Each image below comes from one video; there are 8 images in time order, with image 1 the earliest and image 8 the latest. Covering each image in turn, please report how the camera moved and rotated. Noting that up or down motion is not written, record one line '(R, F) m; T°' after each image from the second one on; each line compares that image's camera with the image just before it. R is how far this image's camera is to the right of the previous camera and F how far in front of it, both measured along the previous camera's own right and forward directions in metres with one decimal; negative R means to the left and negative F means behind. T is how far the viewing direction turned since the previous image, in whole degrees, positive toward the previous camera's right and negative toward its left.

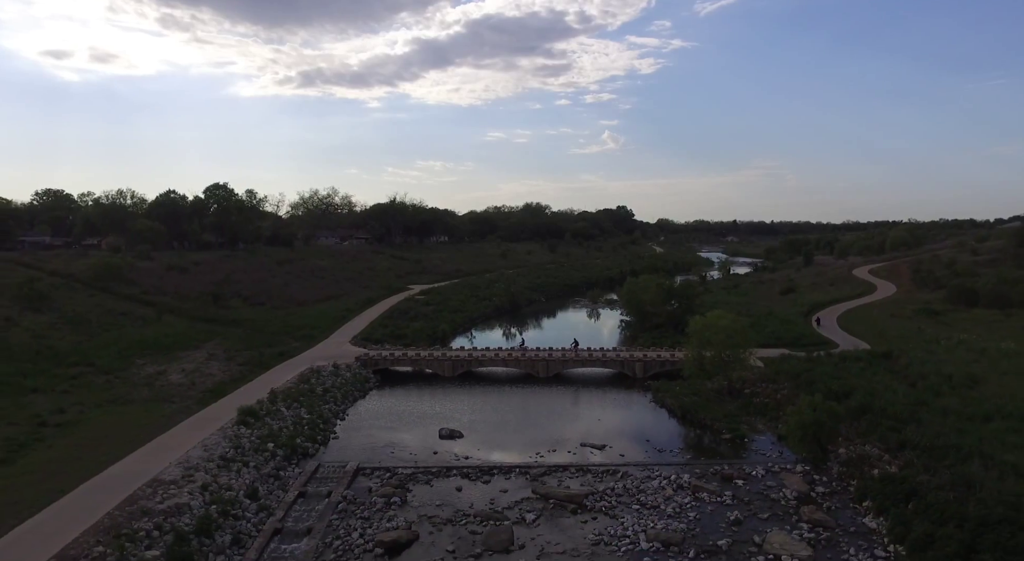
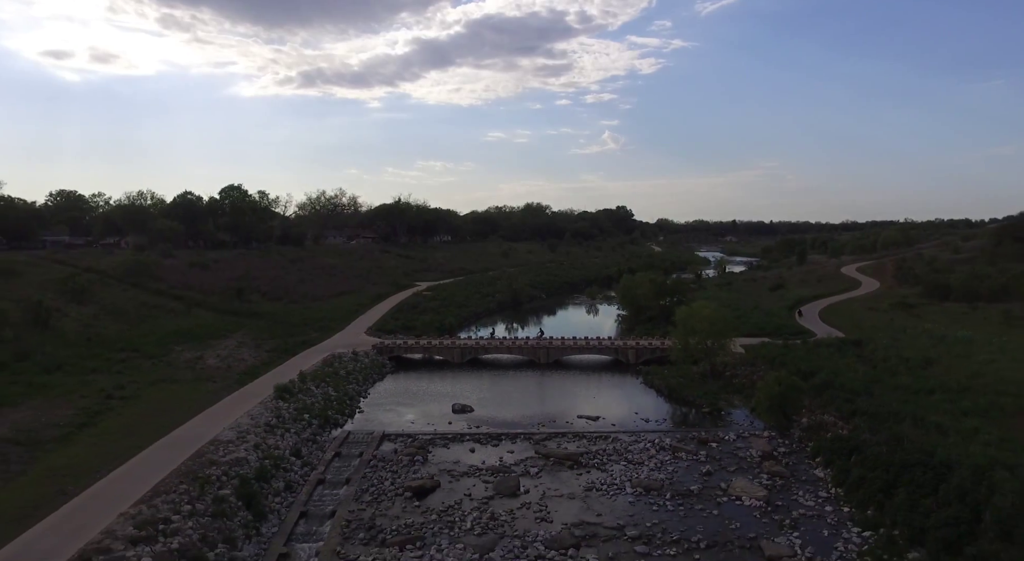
(-0.2, -3.2) m; 0°
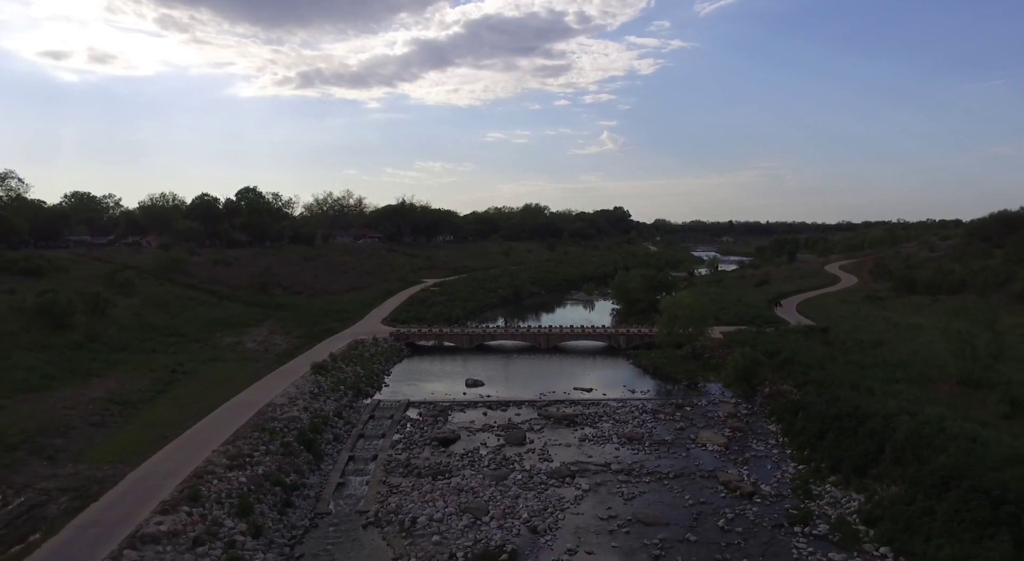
(-0.3, -4.3) m; 0°
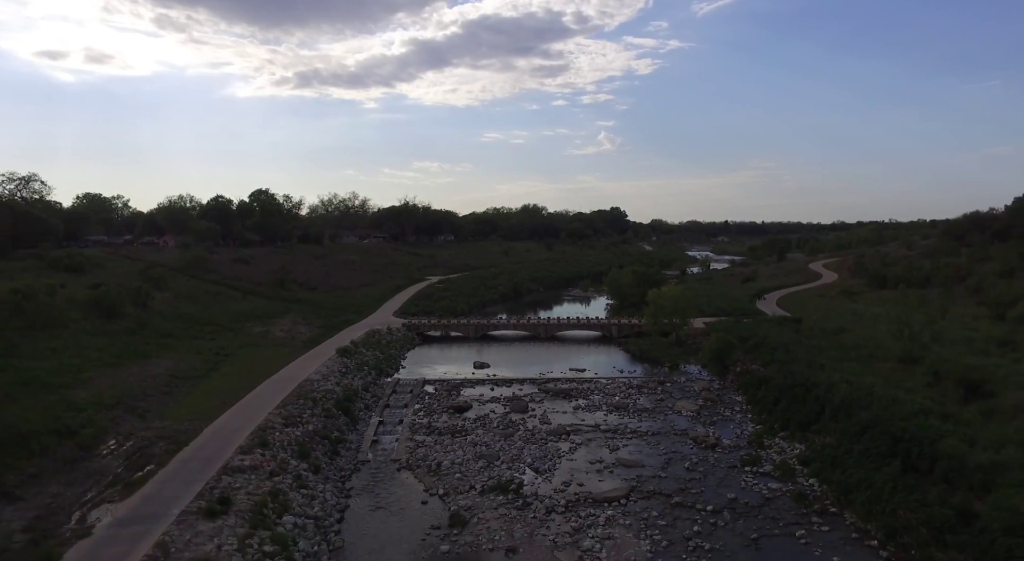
(-0.3, -4.1) m; 0°
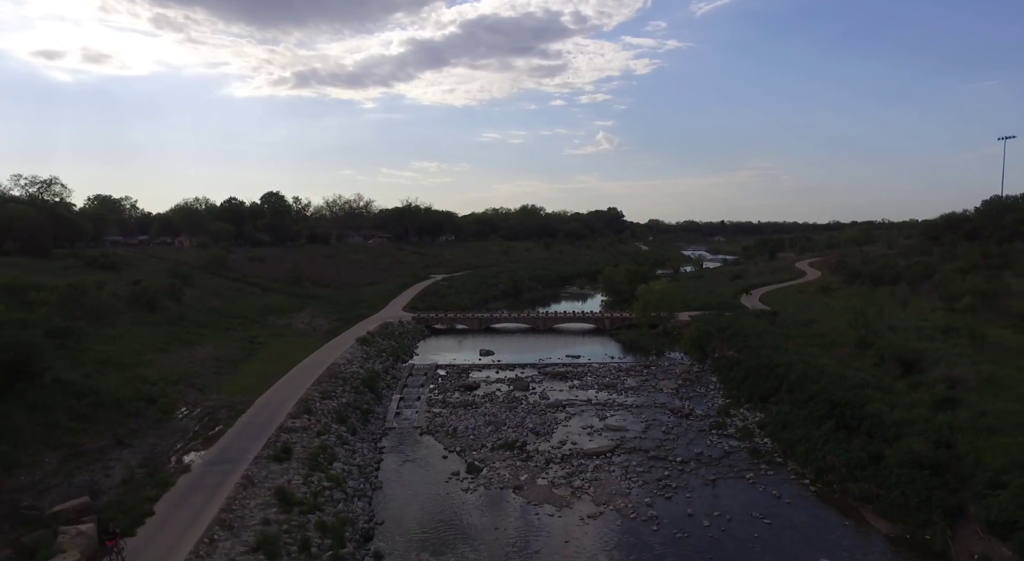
(-0.2, -4.0) m; 0°
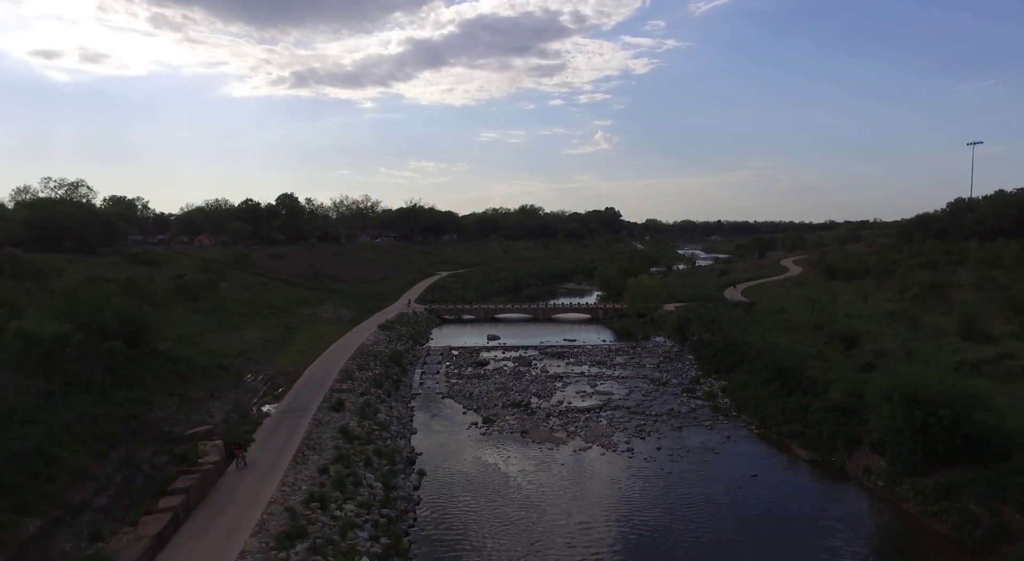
(-0.3, -5.2) m; 0°
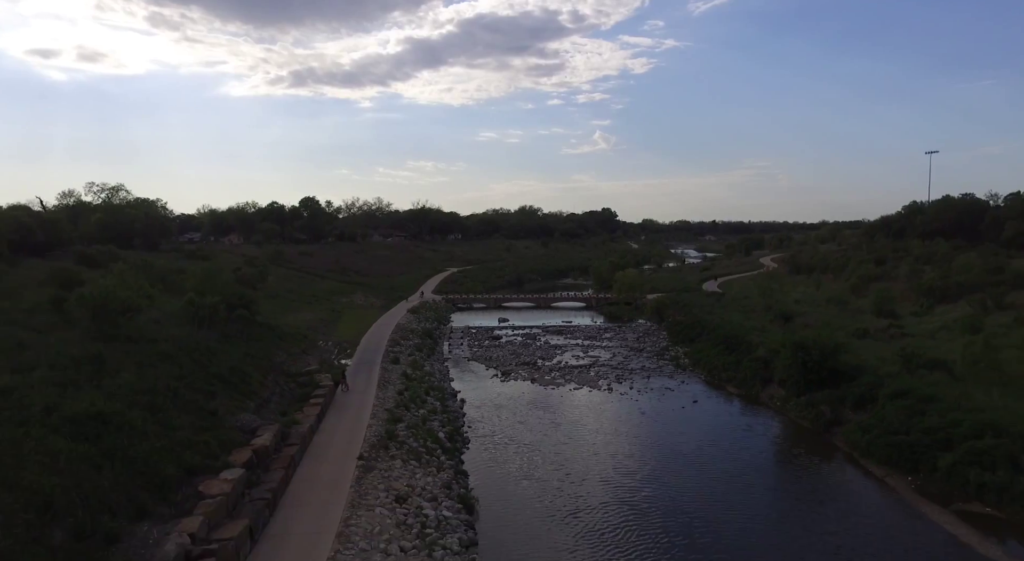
(-0.7, -8.8) m; 0°
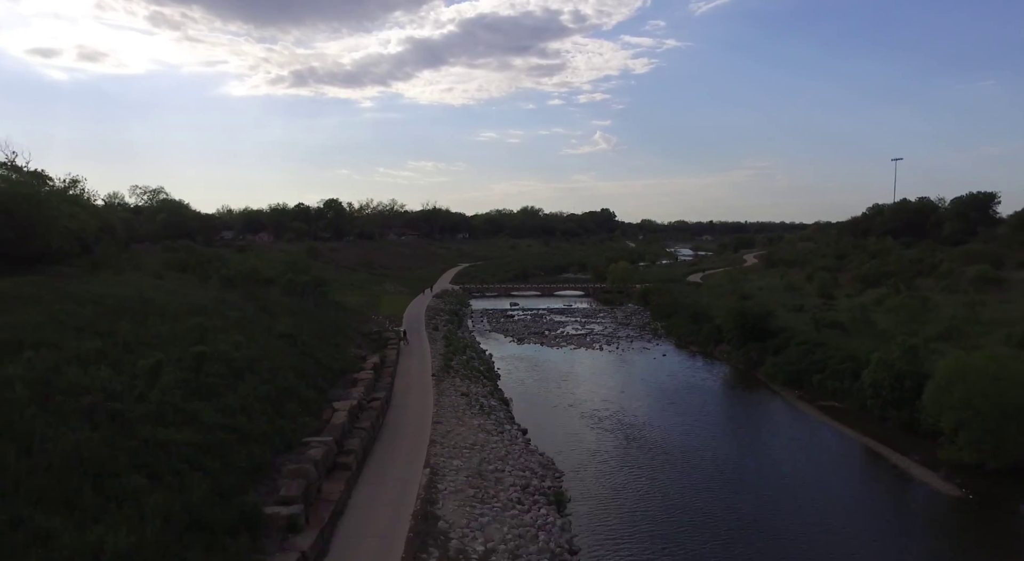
(-0.9, -9.8) m; 0°
